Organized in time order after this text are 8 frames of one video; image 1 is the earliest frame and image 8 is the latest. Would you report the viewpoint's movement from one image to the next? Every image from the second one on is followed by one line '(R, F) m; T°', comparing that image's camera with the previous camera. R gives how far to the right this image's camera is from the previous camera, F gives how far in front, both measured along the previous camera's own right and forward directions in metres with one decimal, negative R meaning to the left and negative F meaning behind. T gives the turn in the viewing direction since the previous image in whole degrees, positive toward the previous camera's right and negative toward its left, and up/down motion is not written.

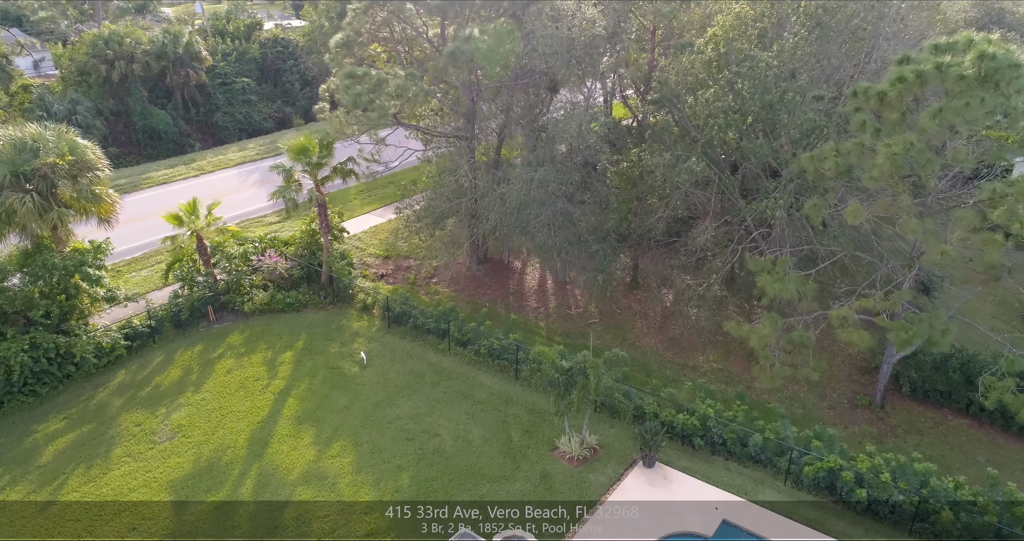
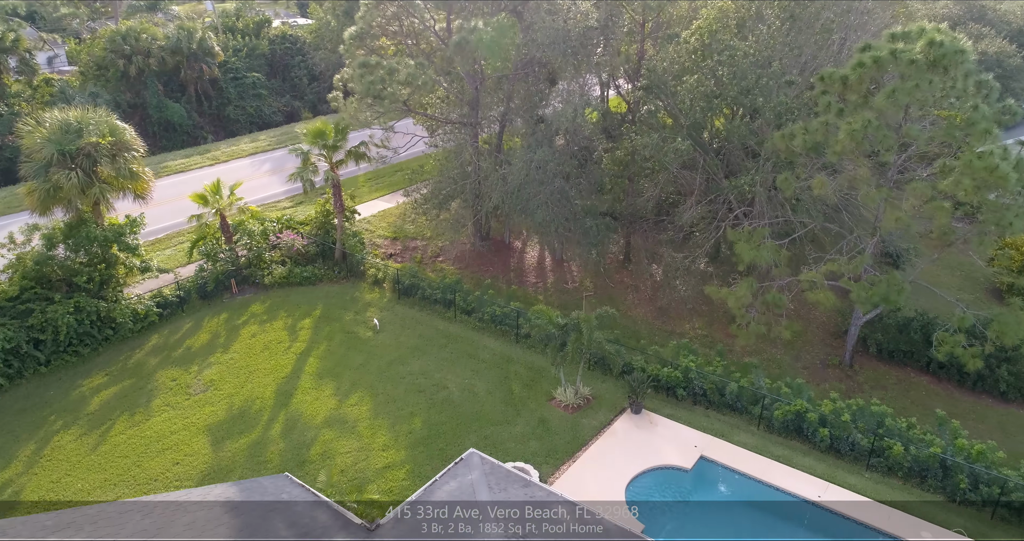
(0.0, -1.7) m; 0°
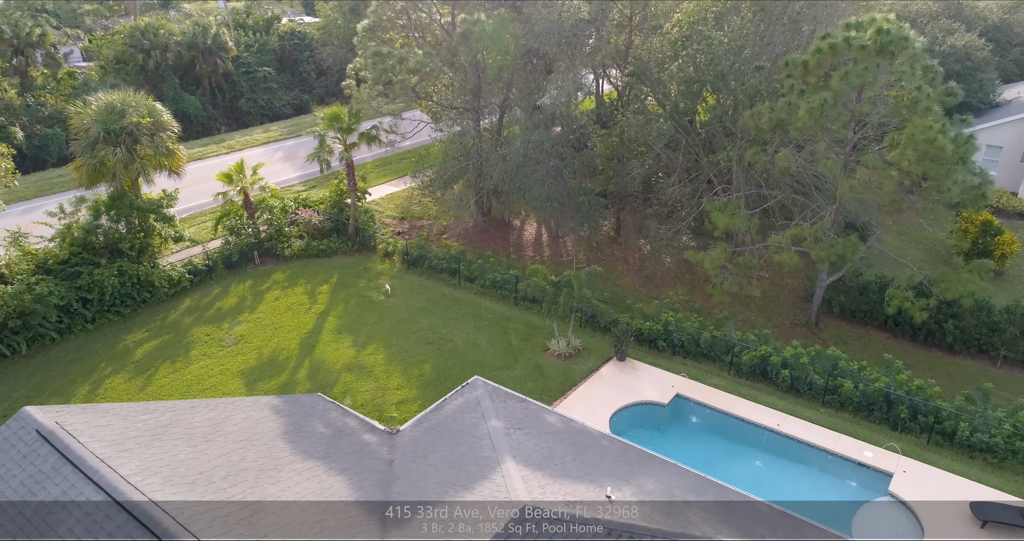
(0.0, -2.1) m; 0°
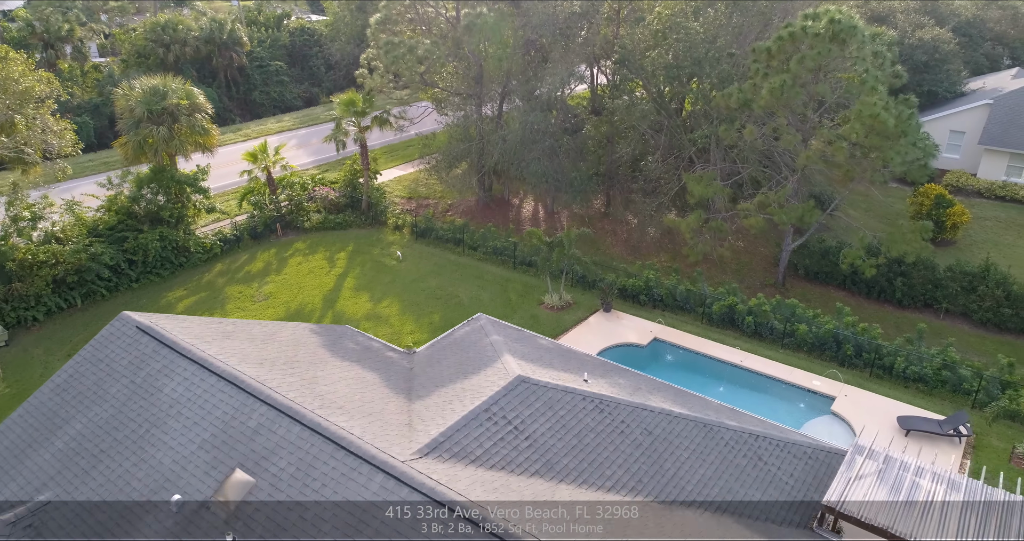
(0.0, -2.5) m; 0°
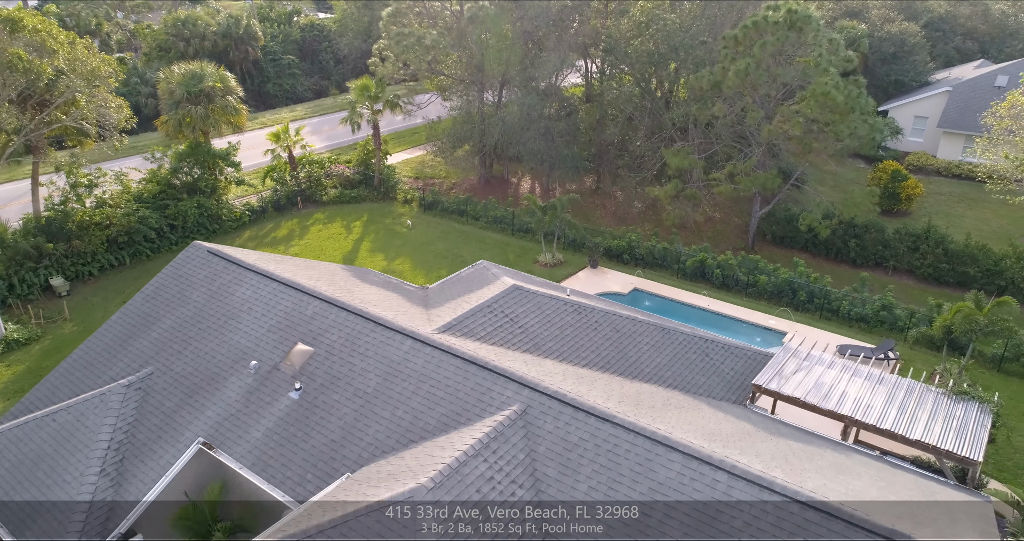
(+0.1, -2.9) m; 0°
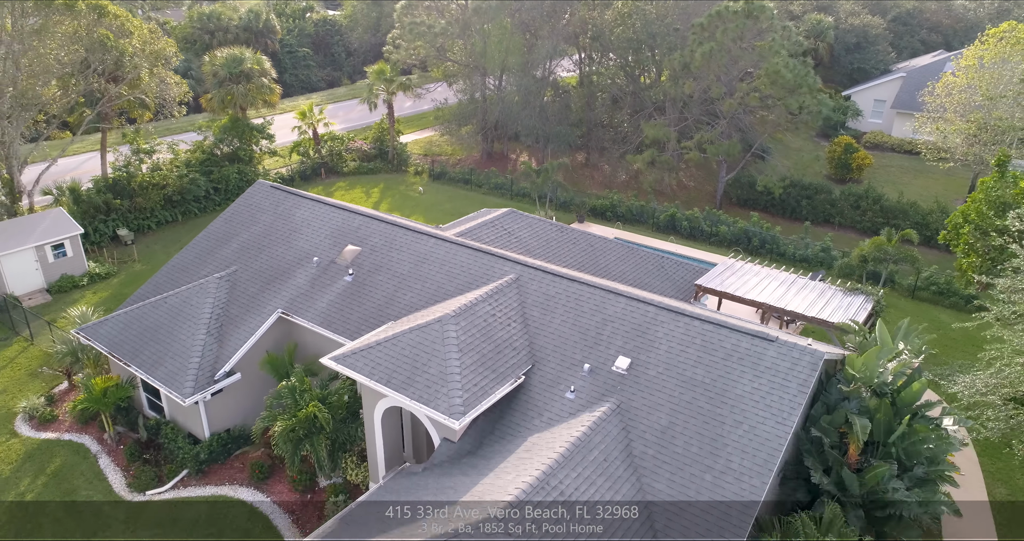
(+0.1, -4.0) m; 0°
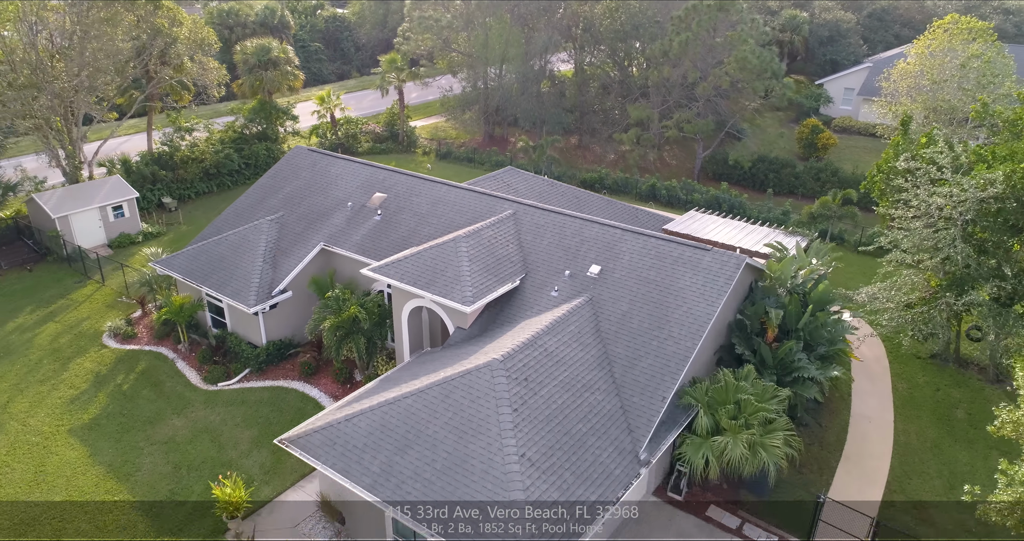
(0.0, -3.6) m; 0°
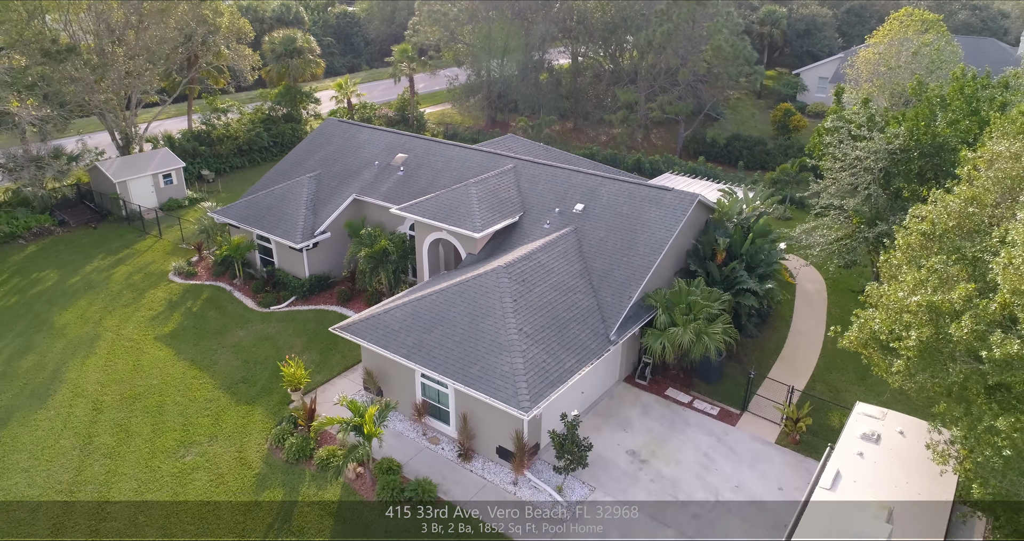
(0.0, -3.8) m; 0°
